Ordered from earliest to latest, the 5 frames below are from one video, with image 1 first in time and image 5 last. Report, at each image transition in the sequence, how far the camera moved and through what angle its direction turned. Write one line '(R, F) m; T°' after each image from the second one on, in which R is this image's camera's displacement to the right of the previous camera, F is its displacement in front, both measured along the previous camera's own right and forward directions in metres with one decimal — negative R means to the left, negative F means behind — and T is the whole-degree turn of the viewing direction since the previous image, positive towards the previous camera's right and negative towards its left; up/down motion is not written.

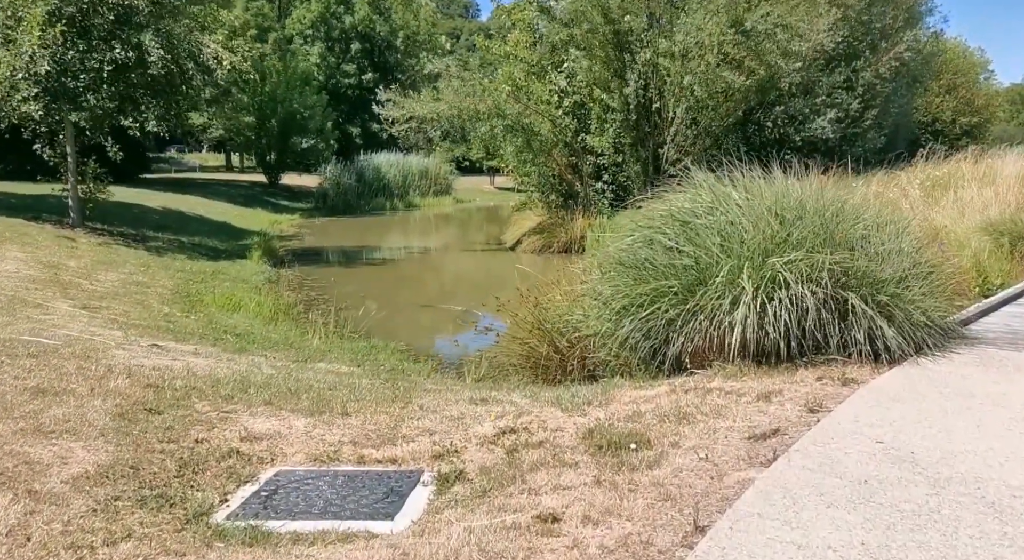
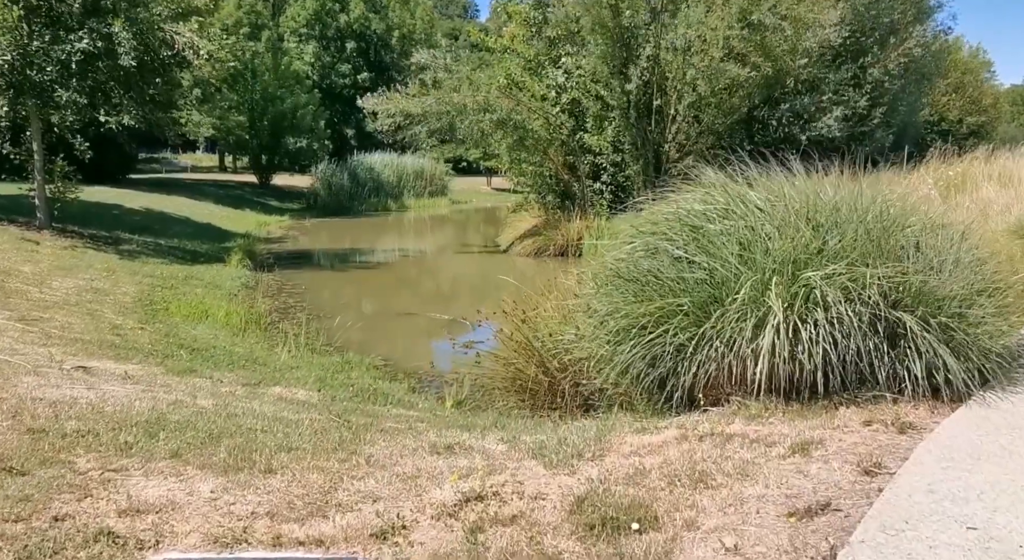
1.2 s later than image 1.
(+0.1, +1.0) m; 0°
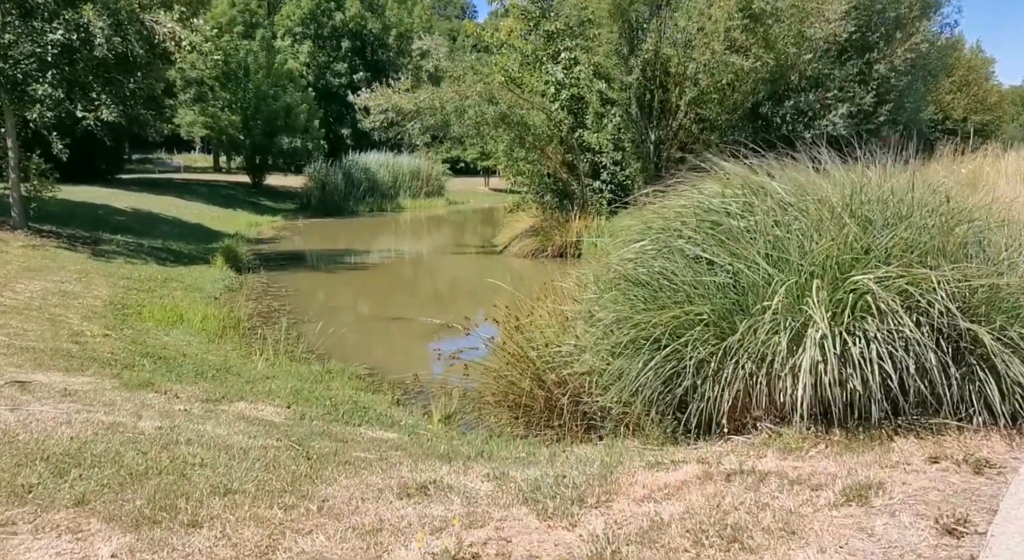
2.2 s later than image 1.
(0.0, +0.7) m; 0°
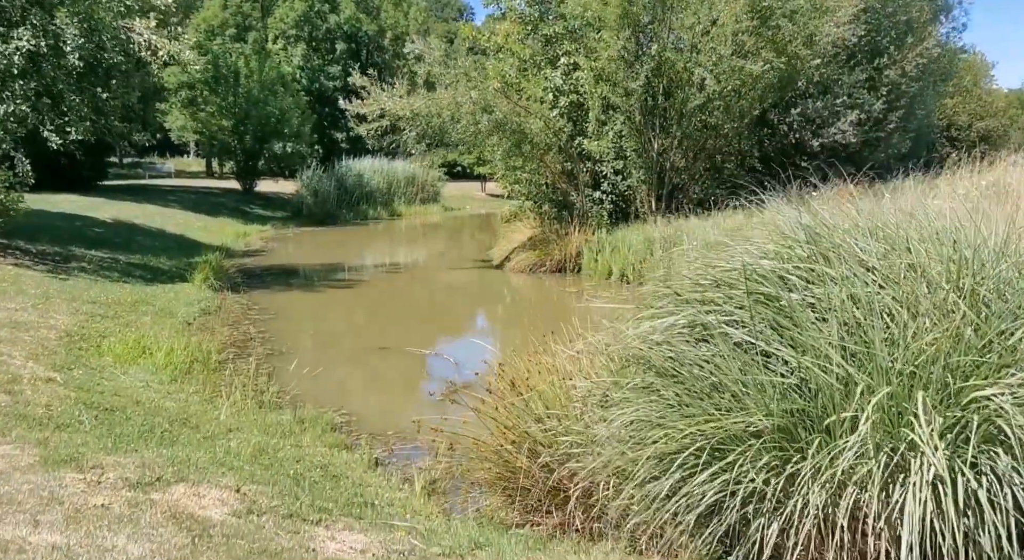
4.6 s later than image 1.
(0.0, +1.0) m; 0°
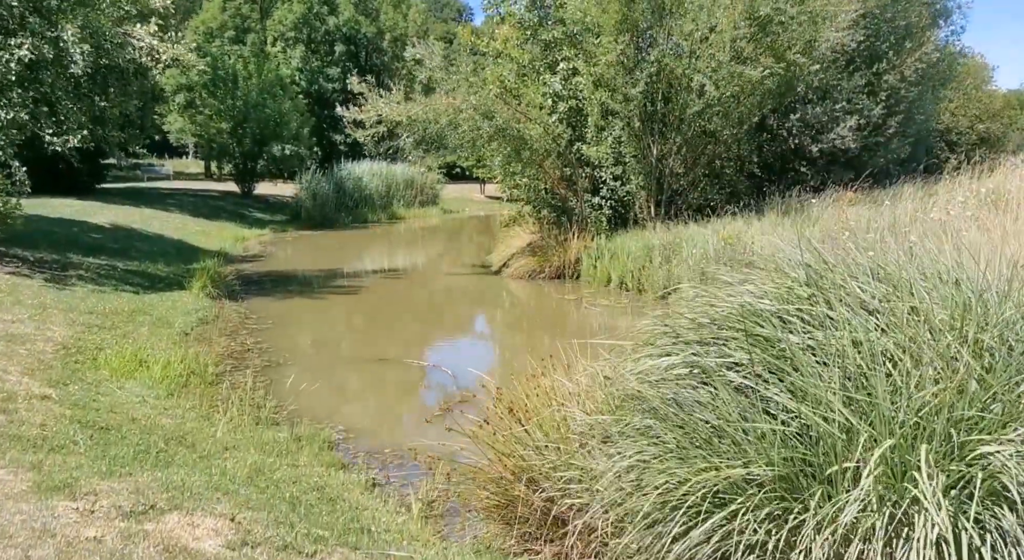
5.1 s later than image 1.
(0.0, 0.0) m; 0°
